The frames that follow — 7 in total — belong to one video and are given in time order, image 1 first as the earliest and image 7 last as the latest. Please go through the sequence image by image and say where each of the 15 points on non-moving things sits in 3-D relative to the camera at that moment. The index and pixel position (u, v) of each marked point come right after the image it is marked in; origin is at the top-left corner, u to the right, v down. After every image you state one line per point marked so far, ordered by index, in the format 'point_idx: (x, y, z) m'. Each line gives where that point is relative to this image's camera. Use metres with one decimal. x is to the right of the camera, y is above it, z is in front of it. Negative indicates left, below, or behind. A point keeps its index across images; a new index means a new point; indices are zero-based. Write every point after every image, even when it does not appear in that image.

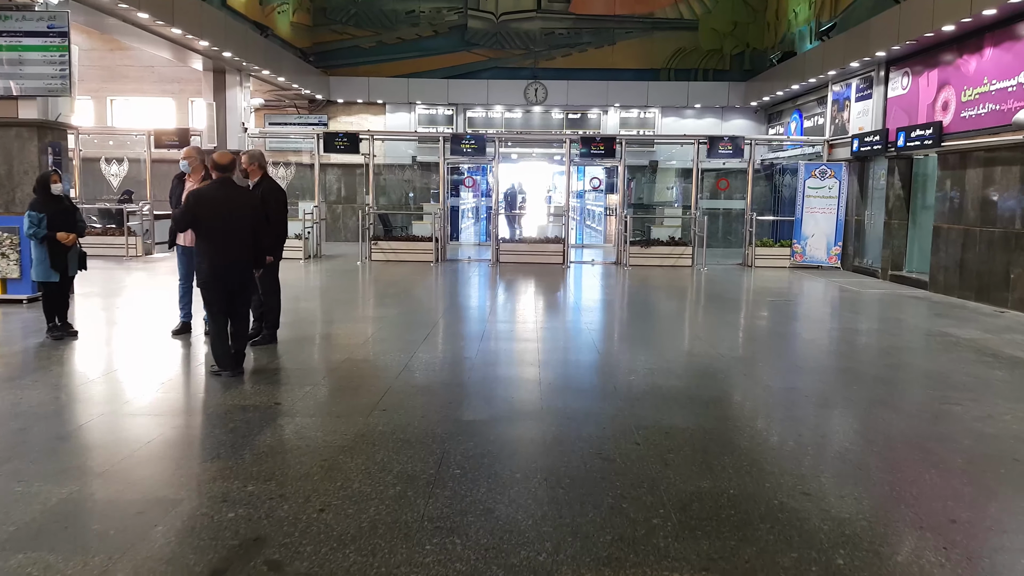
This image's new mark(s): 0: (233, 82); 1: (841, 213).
0: (-5.5, +4.1, +13.0) m
1: (+6.3, +1.4, +12.6) m
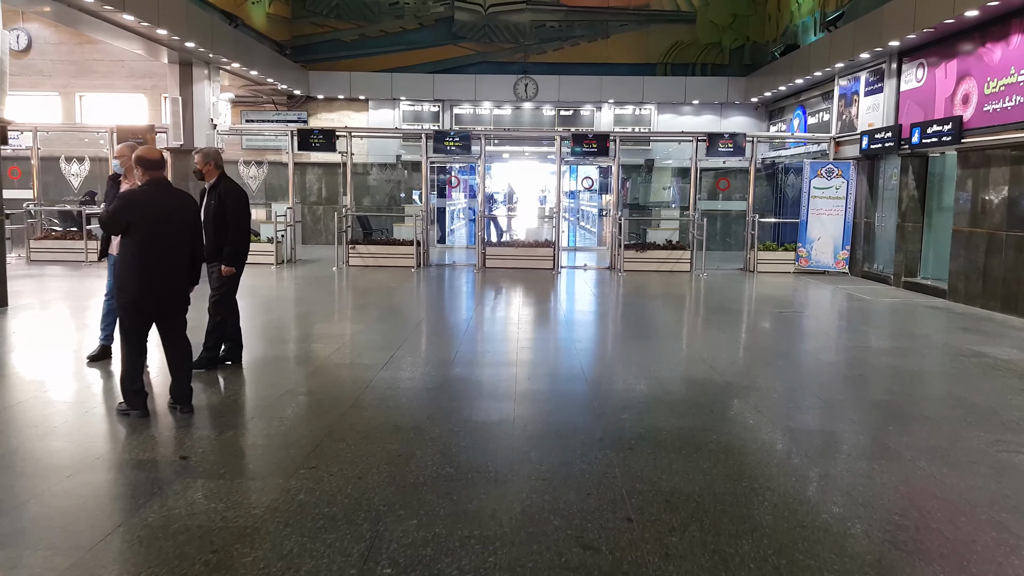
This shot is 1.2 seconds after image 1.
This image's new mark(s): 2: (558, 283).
0: (-5.8, +3.9, +12.1) m
1: (+6.0, +1.3, +11.8) m
2: (+0.8, +0.1, +11.8) m
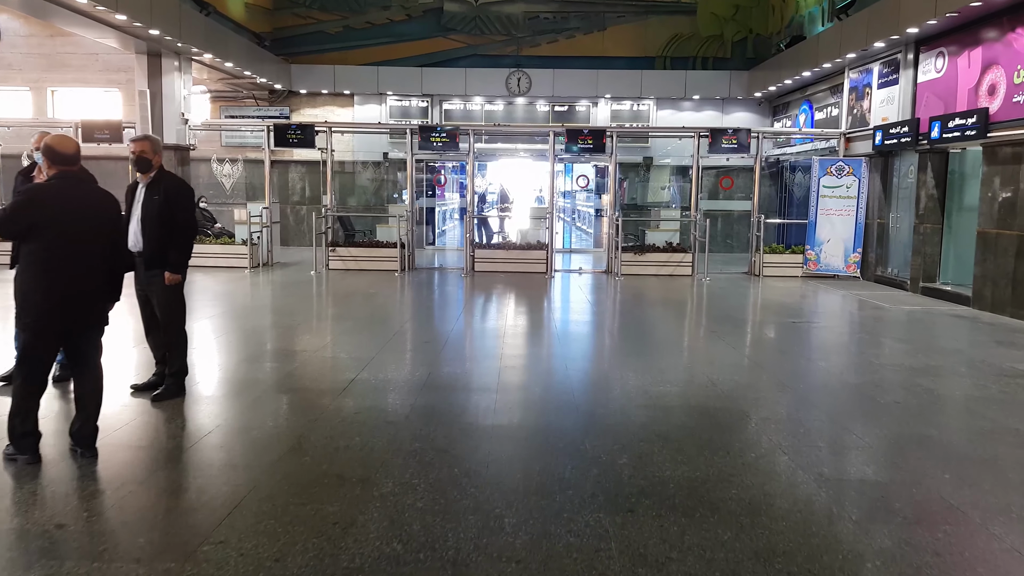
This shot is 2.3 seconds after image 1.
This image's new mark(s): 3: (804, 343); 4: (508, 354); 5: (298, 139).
0: (-5.9, +3.8, +11.4) m
1: (+5.9, +1.2, +11.1) m
2: (+0.7, 0.0, +11.0) m
3: (+3.3, -0.5, +7.3) m
4: (0.0, -0.6, +6.7) m
5: (-3.9, +2.7, +11.9) m
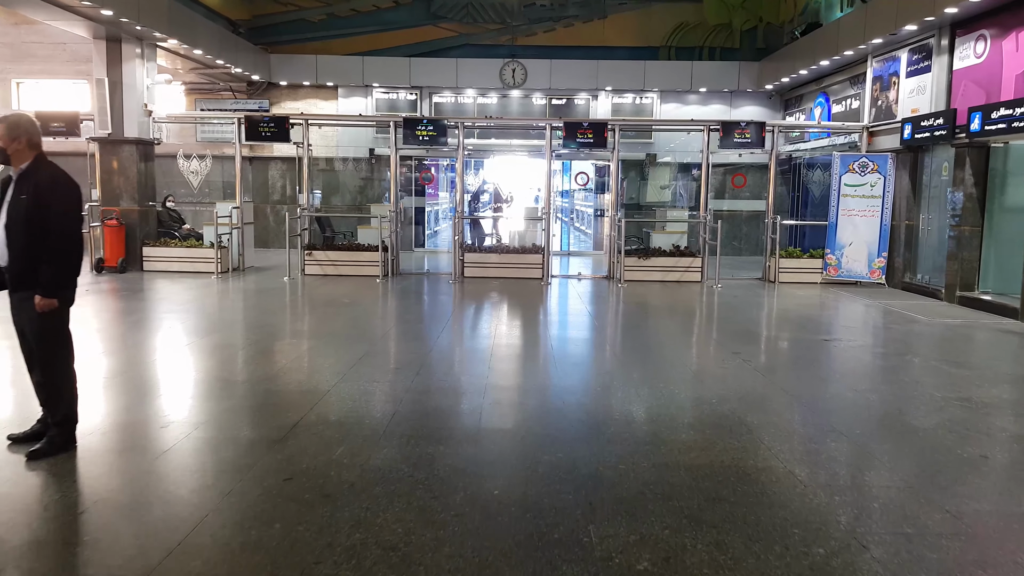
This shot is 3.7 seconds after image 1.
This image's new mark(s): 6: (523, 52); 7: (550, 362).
0: (-6.0, +3.7, +10.4) m
1: (+5.8, +1.1, +10.2) m
2: (+0.6, -0.1, +10.1) m
3: (+3.2, -0.6, +6.4) m
4: (-0.1, -0.7, +5.7) m
5: (-4.0, +2.6, +10.9) m
6: (+0.2, +5.2, +14.6) m
7: (+0.3, -0.7, +6.0) m
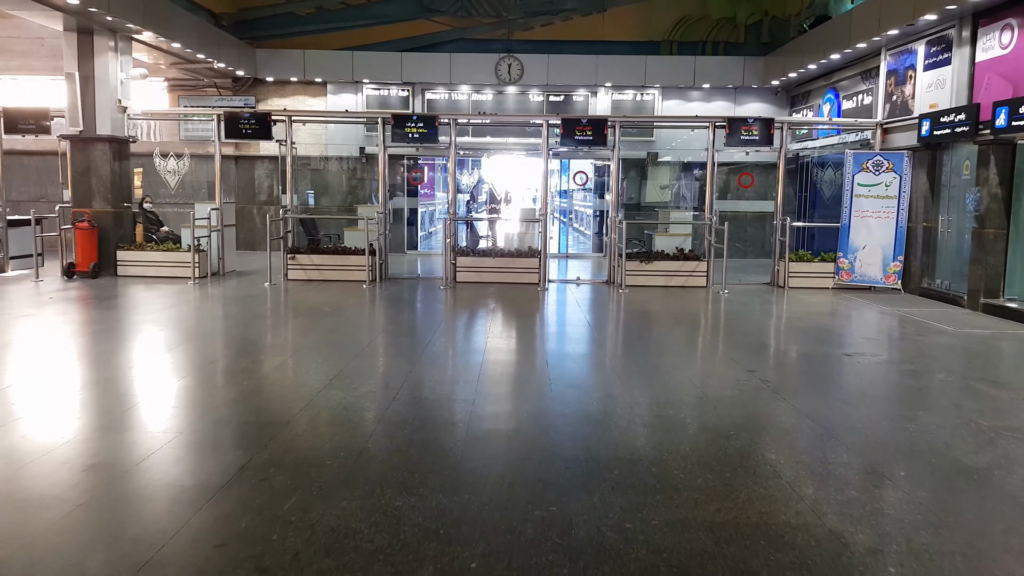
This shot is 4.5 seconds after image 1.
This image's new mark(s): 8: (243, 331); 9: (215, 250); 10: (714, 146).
0: (-6.1, +3.6, +9.8) m
1: (+5.7, +1.0, +9.6) m
2: (+0.5, -0.2, +9.6) m
3: (+3.1, -0.7, +5.9) m
4: (-0.2, -0.8, +5.2) m
5: (-4.0, +2.5, +10.3) m
6: (+0.1, +5.1, +14.0) m
7: (+0.3, -0.8, +5.4) m
8: (-3.2, -0.5, +7.9) m
9: (-4.9, +0.6, +10.9) m
10: (+3.3, +2.3, +10.9) m
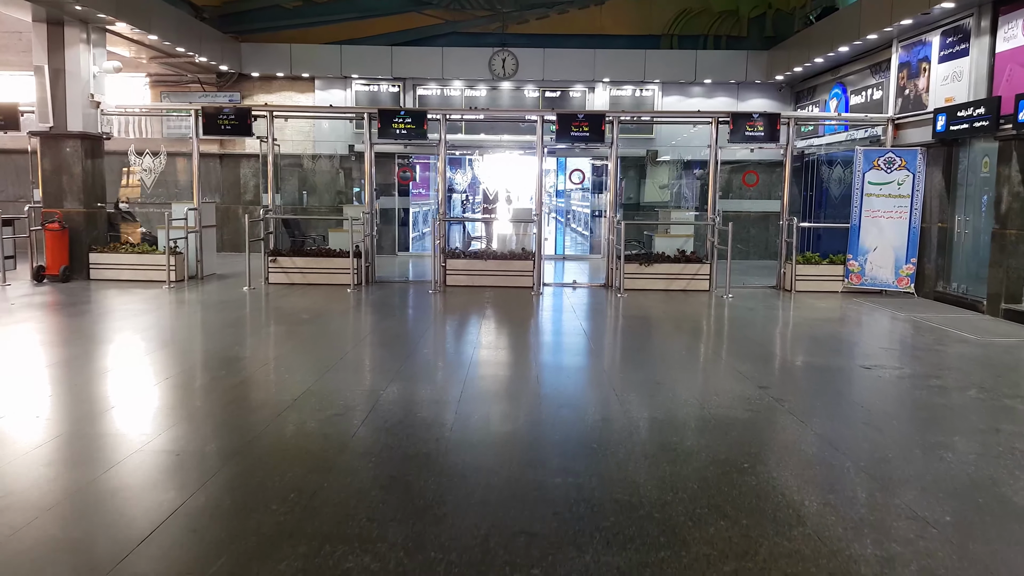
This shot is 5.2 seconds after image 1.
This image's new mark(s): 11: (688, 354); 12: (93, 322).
0: (-6.2, +3.6, +9.4) m
1: (+5.6, +1.0, +9.2) m
2: (+0.4, -0.2, +9.1) m
3: (+3.0, -0.8, +5.4) m
4: (-0.3, -0.8, +4.7) m
5: (-4.2, +2.4, +9.9) m
6: (0.0, +5.1, +13.5) m
7: (+0.2, -0.8, +4.9) m
8: (-3.3, -0.6, +7.4) m
9: (-5.0, +0.6, +10.4) m
10: (+3.2, +2.3, +10.4) m
11: (+1.7, -0.7, +6.4) m
12: (-5.0, -0.4, +7.9) m
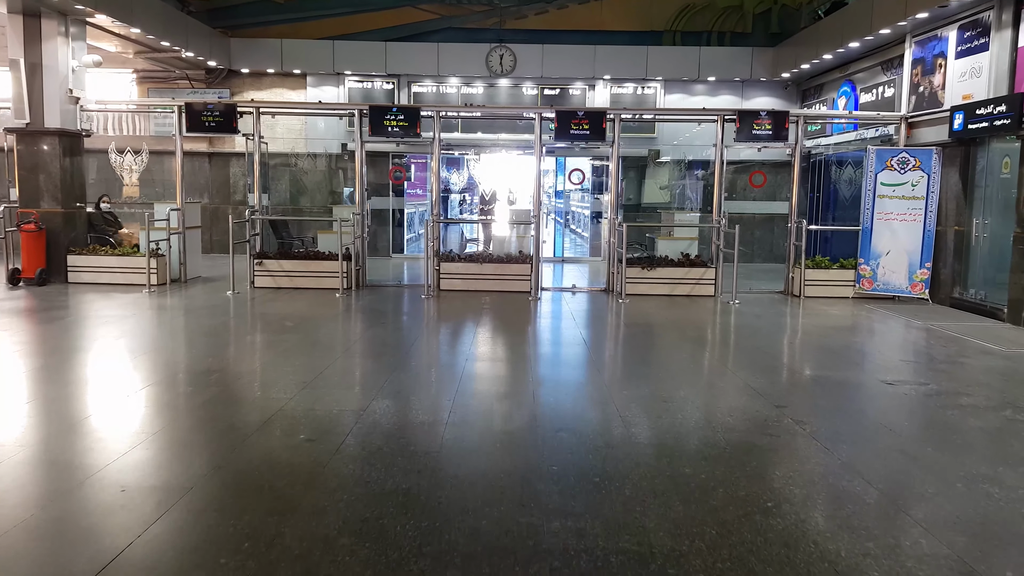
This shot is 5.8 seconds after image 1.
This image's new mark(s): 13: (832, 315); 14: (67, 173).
0: (-6.3, +3.5, +9.0) m
1: (+5.5, +0.9, +8.8) m
2: (+0.3, -0.3, +8.7) m
3: (+3.0, -0.8, +5.0) m
4: (-0.3, -0.9, +4.3) m
5: (-4.2, +2.4, +9.5) m
6: (0.0, +5.0, +13.1) m
7: (+0.1, -0.9, +4.5) m
8: (-3.4, -0.6, +7.0) m
9: (-5.0, +0.5, +10.0) m
10: (+3.2, +2.2, +10.0) m
11: (+1.7, -0.8, +6.0) m
12: (-5.1, -0.5, +7.5) m
13: (+4.1, -0.3, +8.4) m
14: (-6.3, +1.6, +9.4) m
